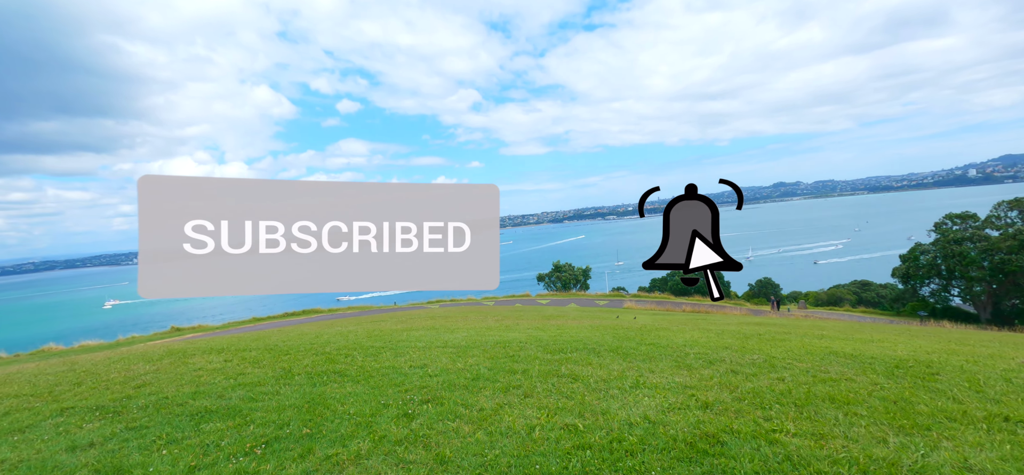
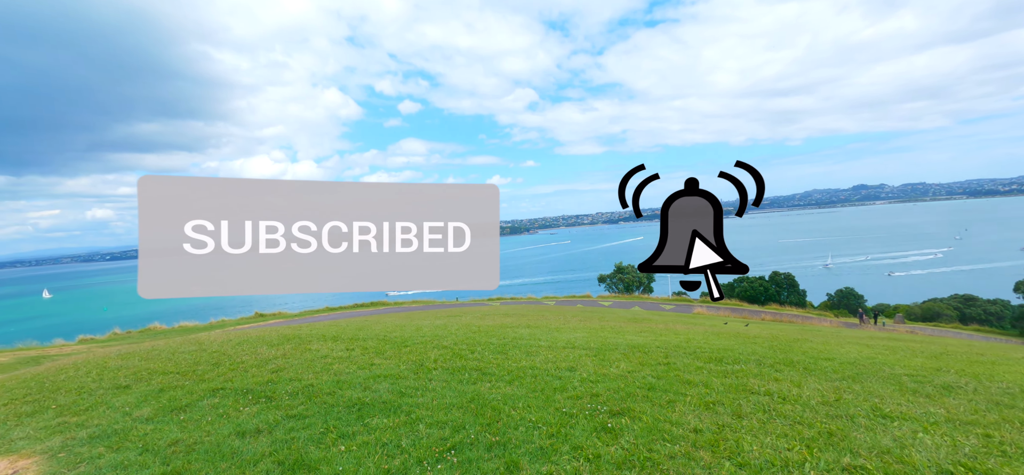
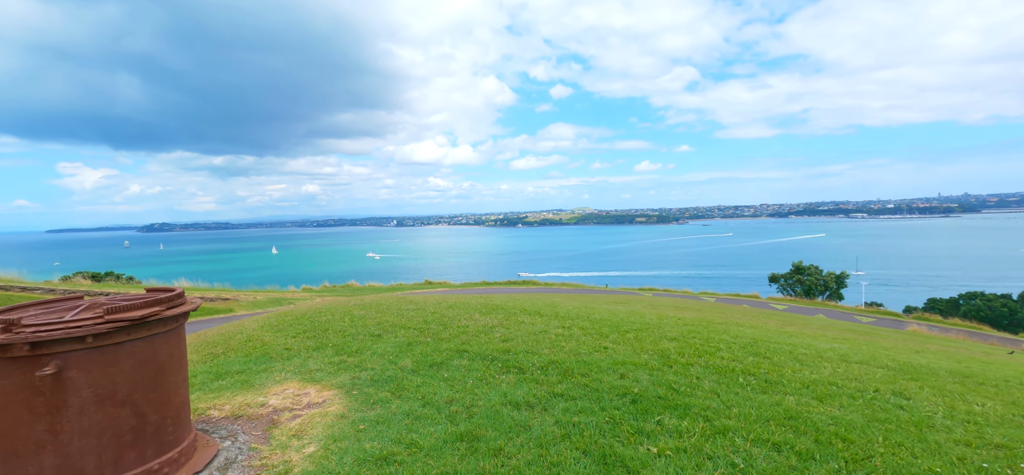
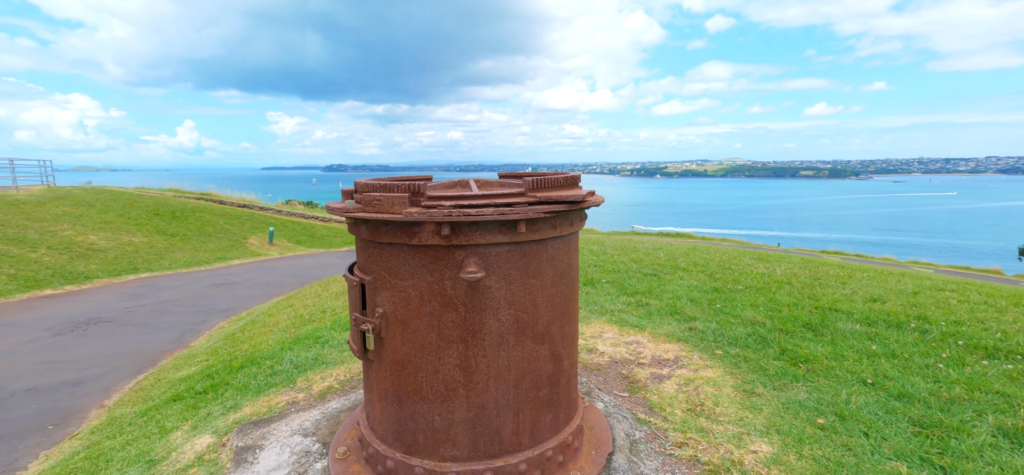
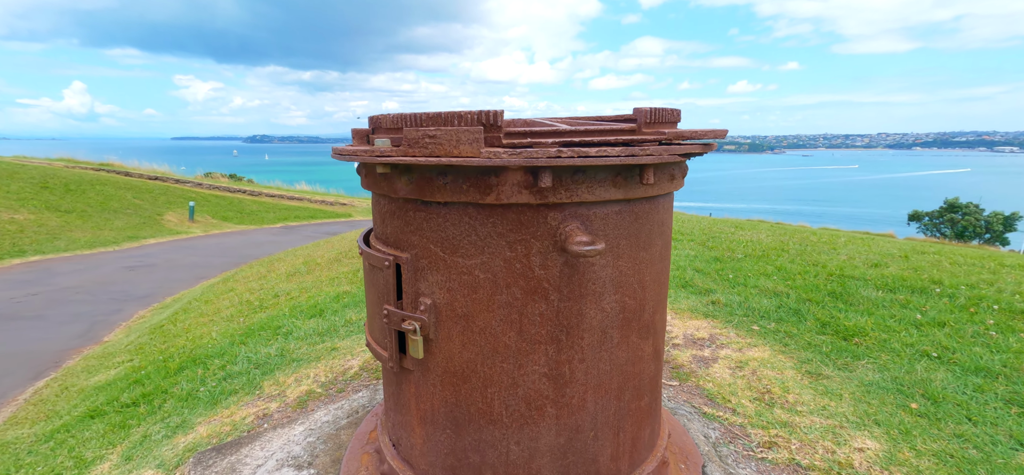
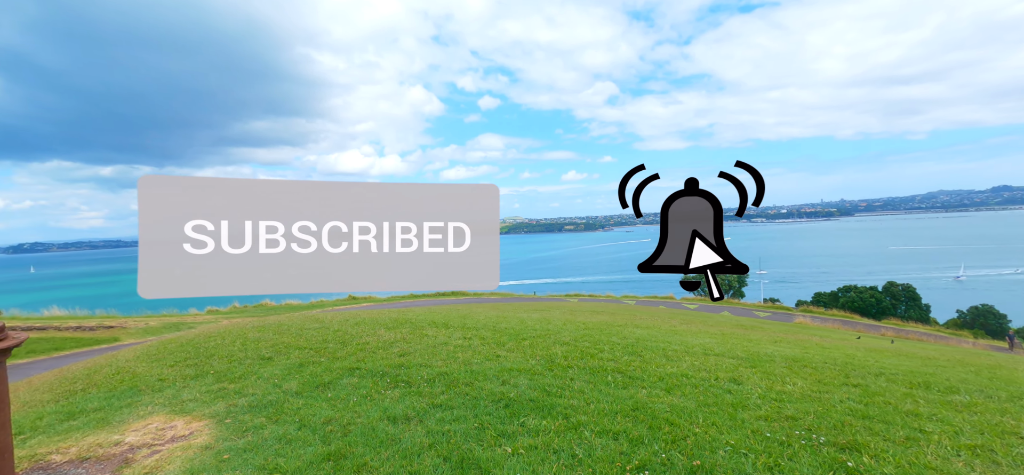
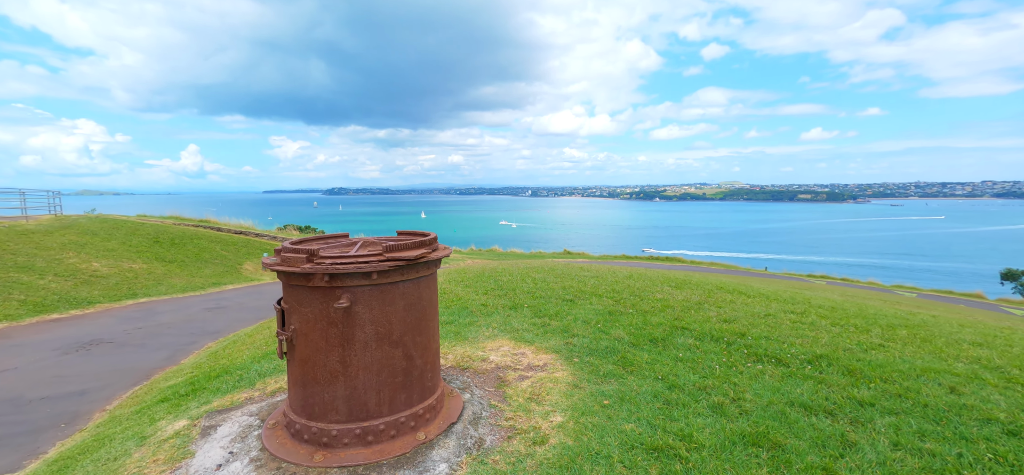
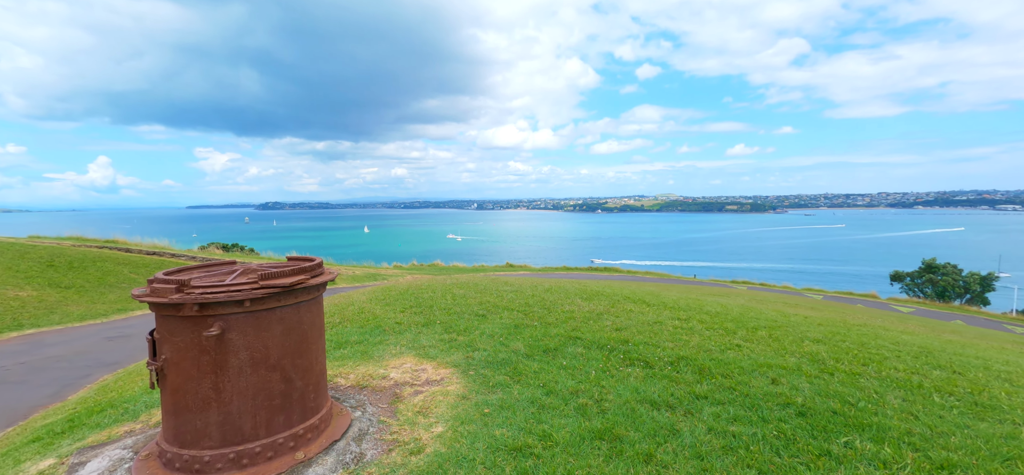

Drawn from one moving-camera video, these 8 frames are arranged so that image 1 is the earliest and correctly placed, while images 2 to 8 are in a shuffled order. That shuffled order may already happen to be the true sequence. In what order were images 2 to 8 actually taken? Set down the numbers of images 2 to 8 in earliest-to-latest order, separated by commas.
2, 6, 3, 8, 7, 4, 5
